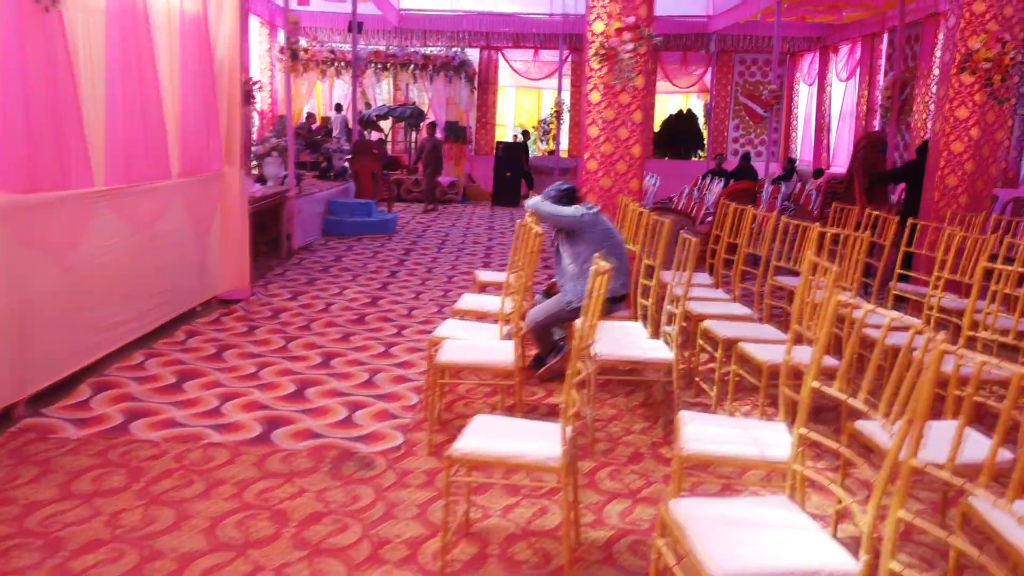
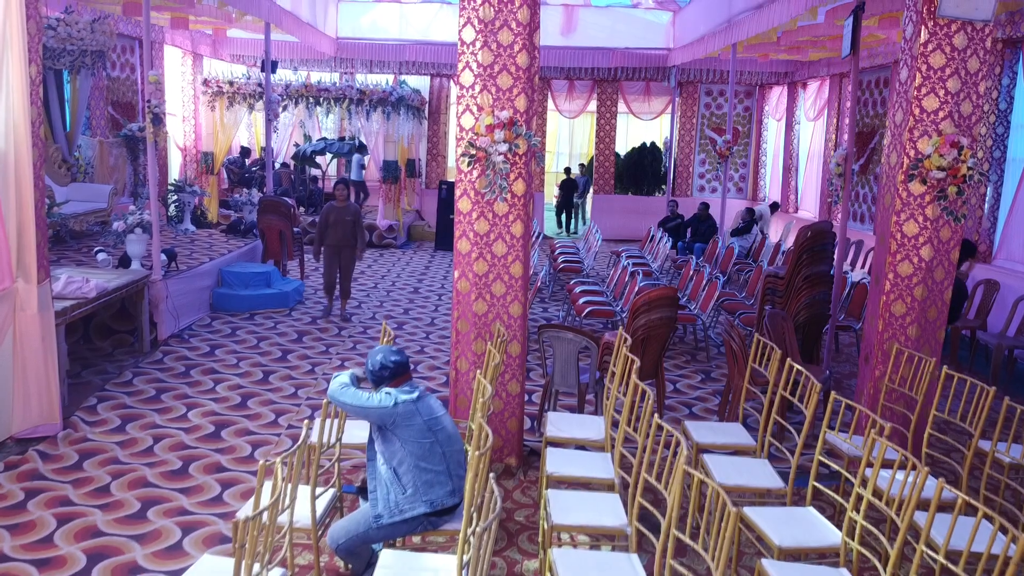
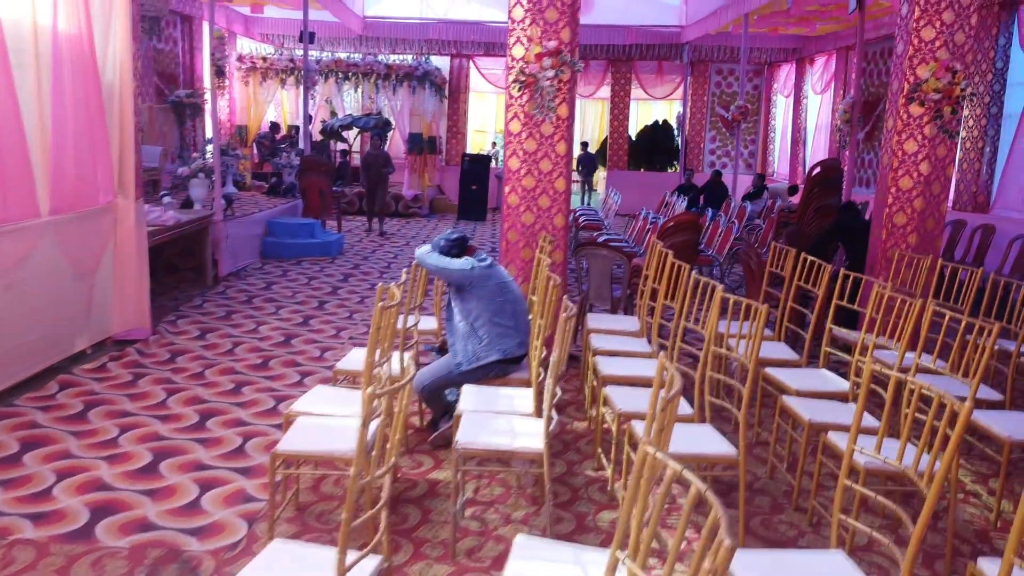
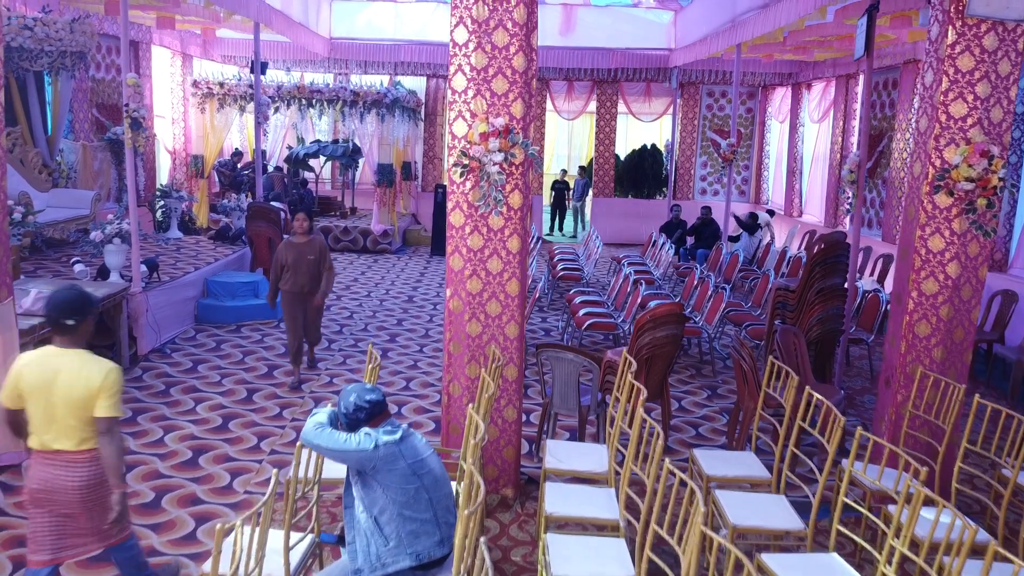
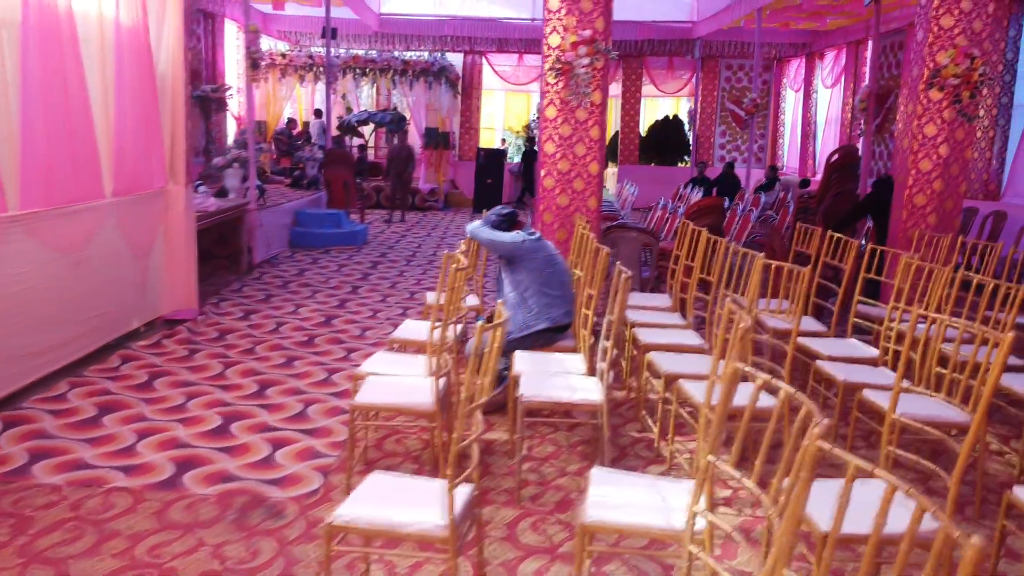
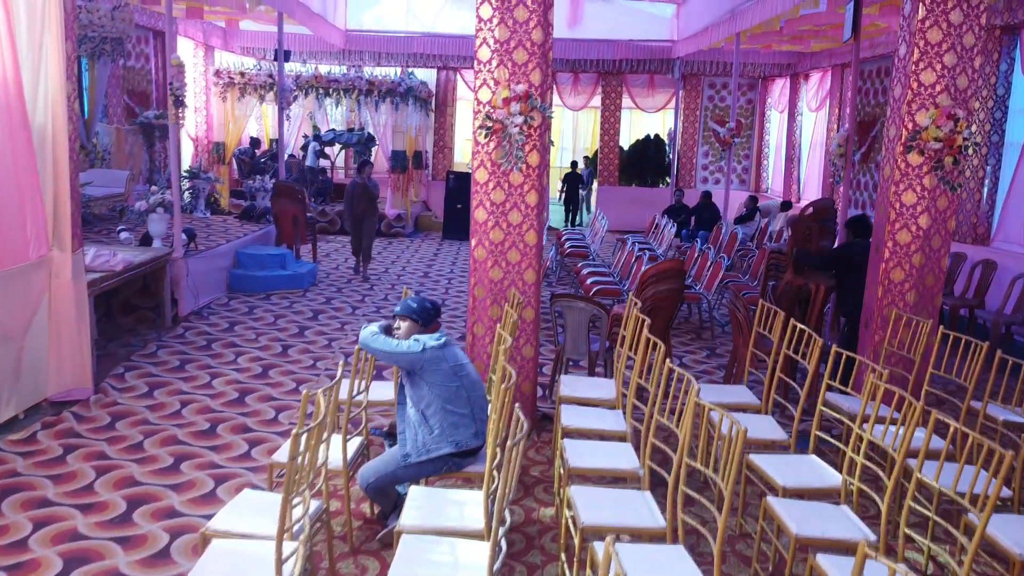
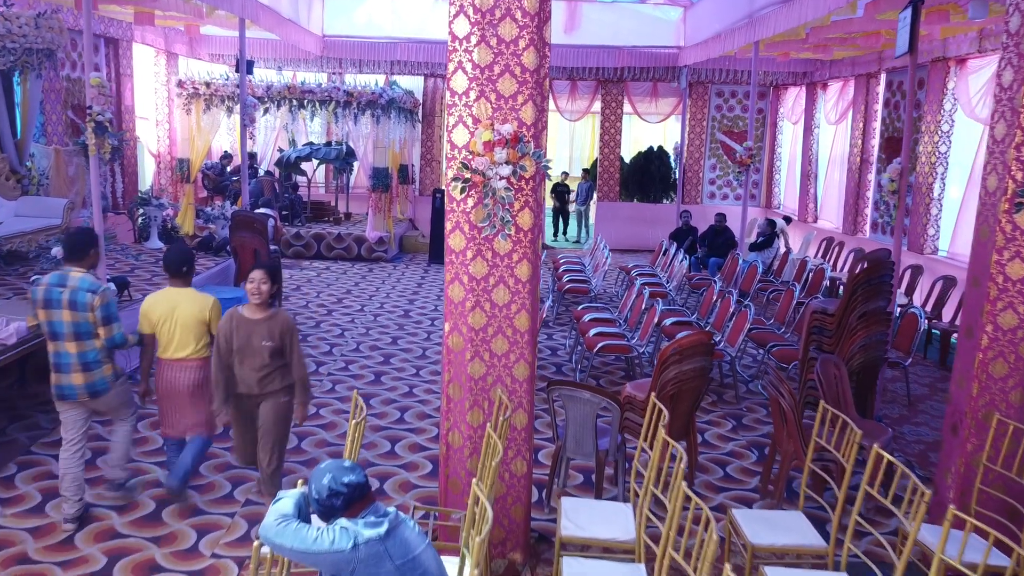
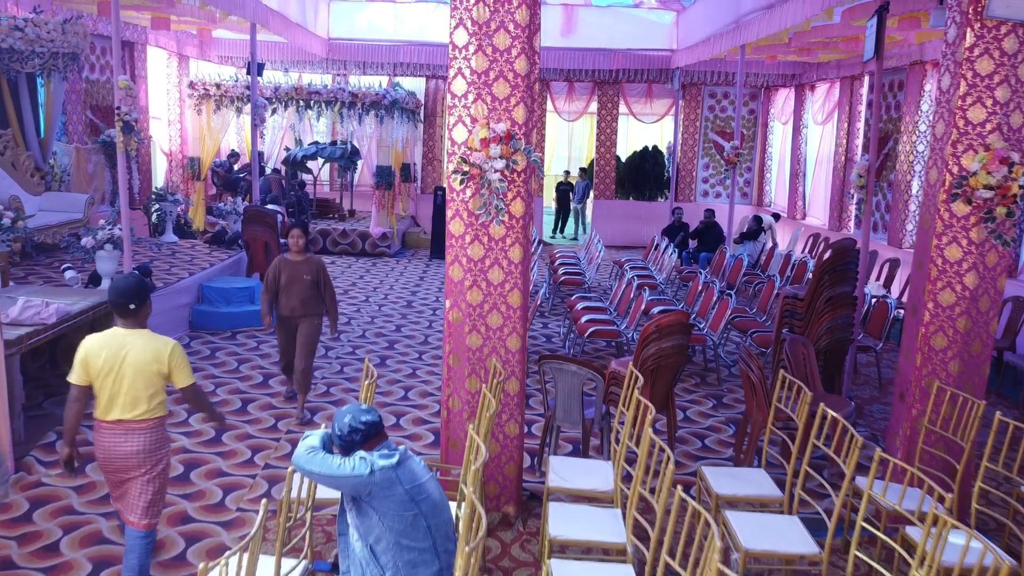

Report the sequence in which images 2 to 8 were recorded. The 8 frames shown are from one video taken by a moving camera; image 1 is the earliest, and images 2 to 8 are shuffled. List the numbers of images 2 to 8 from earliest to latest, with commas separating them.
5, 3, 6, 2, 4, 8, 7
